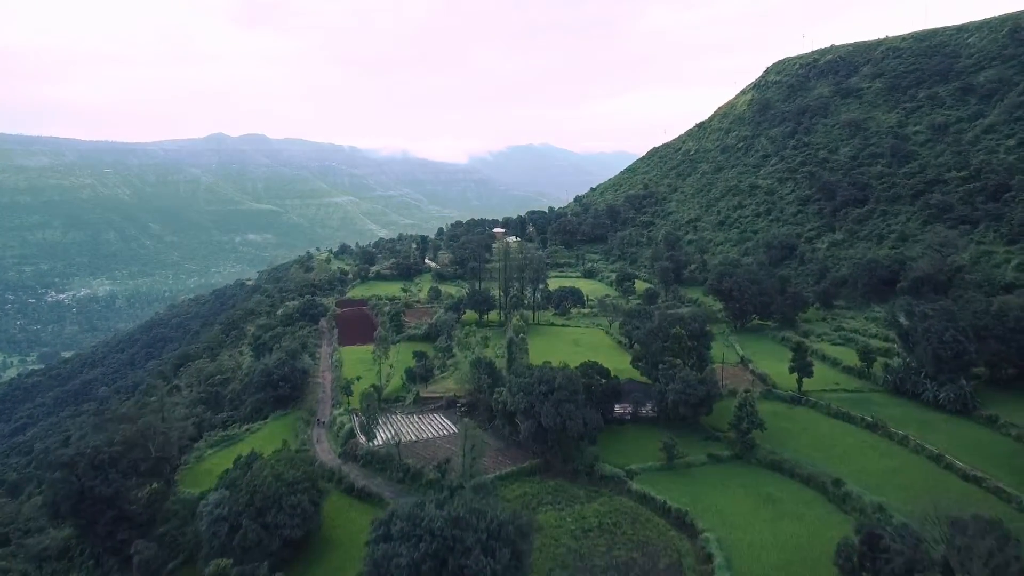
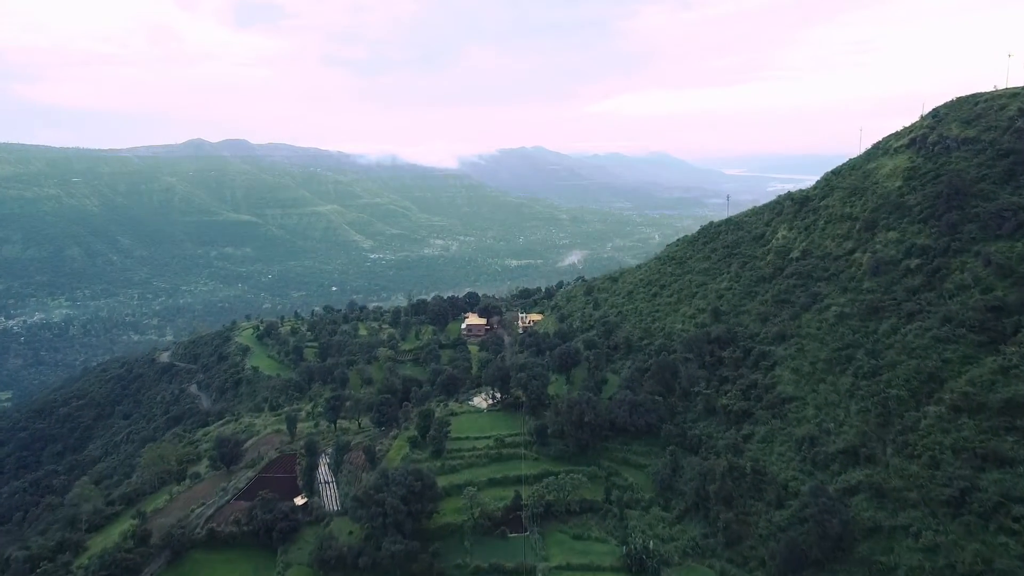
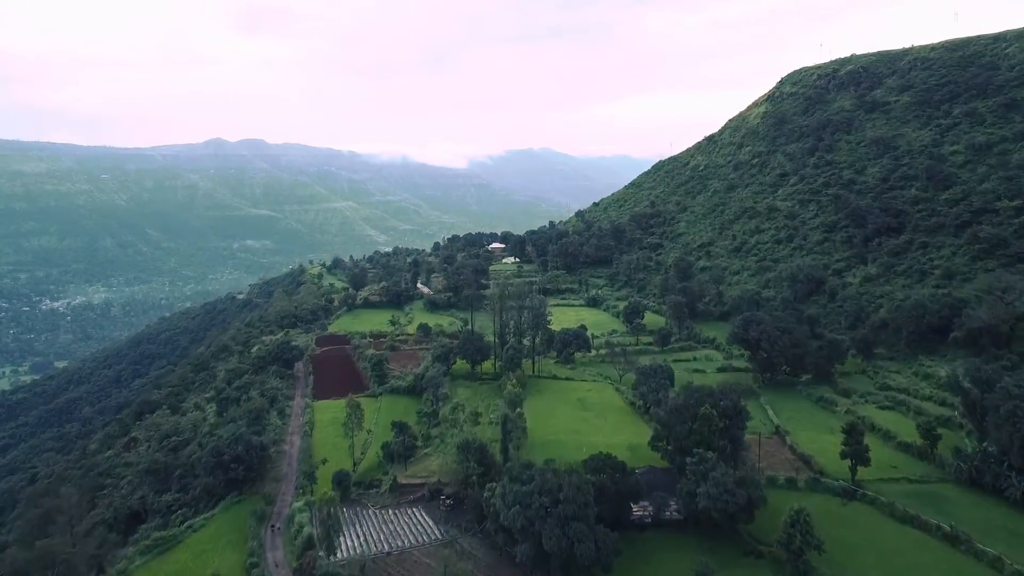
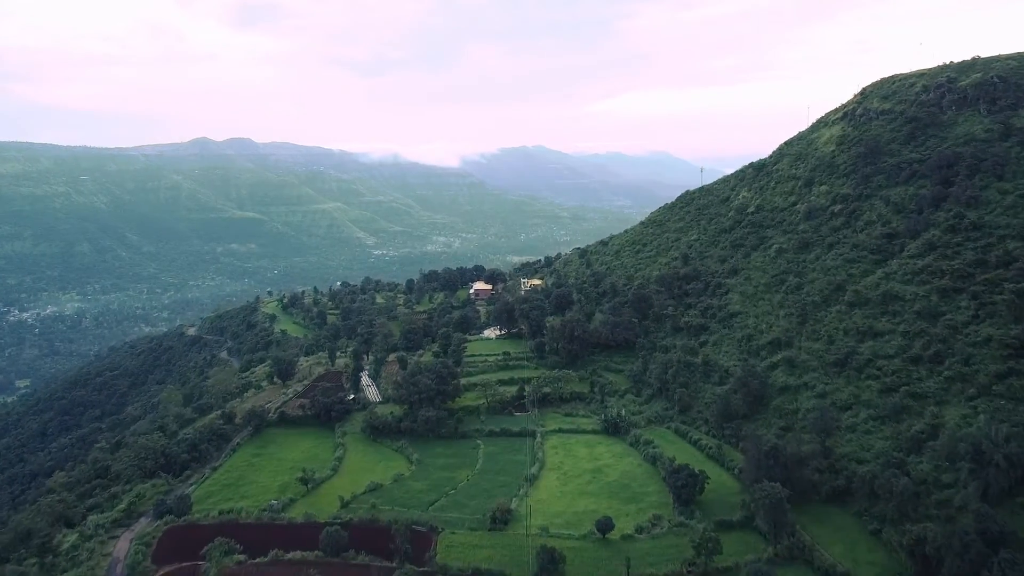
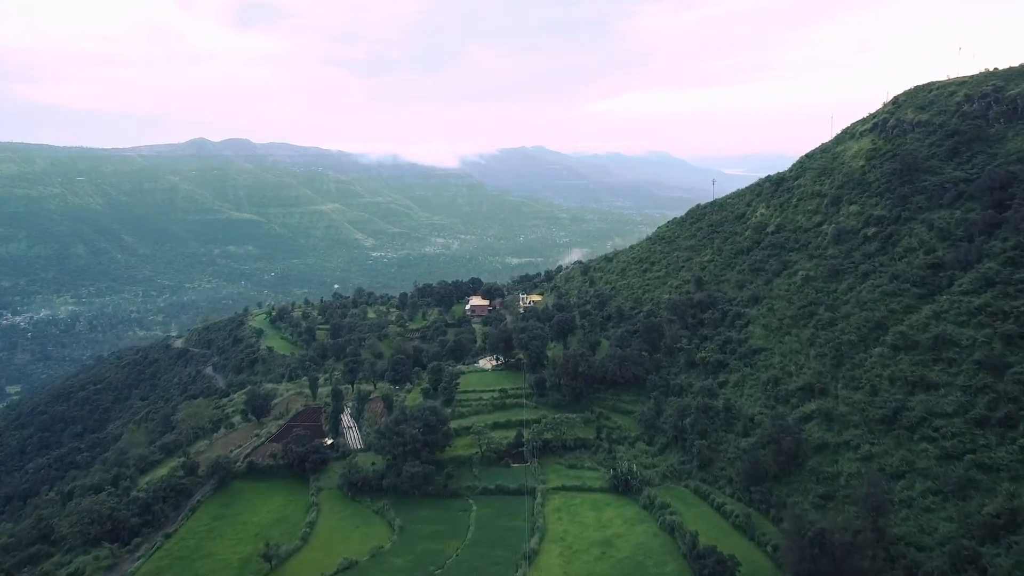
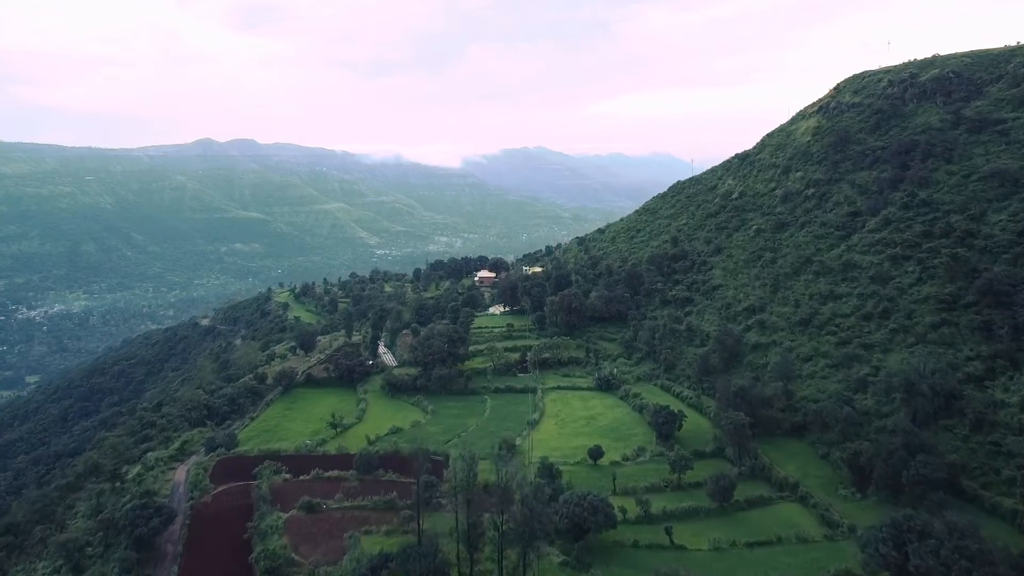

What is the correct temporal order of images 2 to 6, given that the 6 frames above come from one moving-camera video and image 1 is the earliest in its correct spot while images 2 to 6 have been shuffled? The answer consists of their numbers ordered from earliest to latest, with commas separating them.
3, 6, 4, 5, 2
